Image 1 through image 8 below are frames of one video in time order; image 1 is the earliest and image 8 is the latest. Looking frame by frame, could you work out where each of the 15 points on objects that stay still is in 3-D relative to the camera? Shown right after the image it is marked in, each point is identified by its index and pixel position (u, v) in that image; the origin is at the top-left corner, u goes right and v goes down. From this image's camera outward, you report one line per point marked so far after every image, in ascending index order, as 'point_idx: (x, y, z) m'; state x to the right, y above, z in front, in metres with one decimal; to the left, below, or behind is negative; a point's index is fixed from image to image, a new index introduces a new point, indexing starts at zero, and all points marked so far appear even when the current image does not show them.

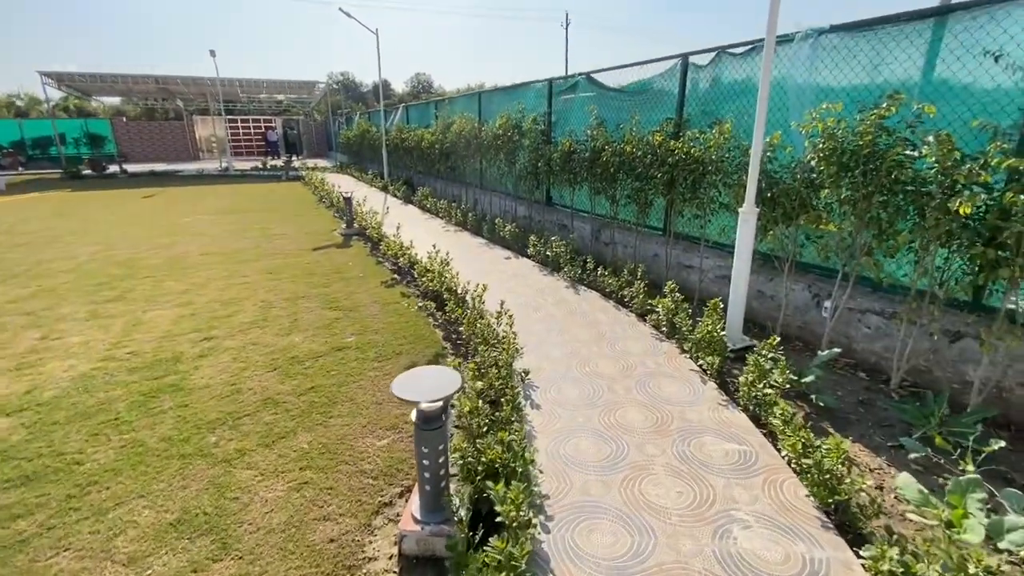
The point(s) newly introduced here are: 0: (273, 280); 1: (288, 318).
0: (-2.8, +0.1, +5.6) m
1: (-2.1, -0.3, +4.5) m
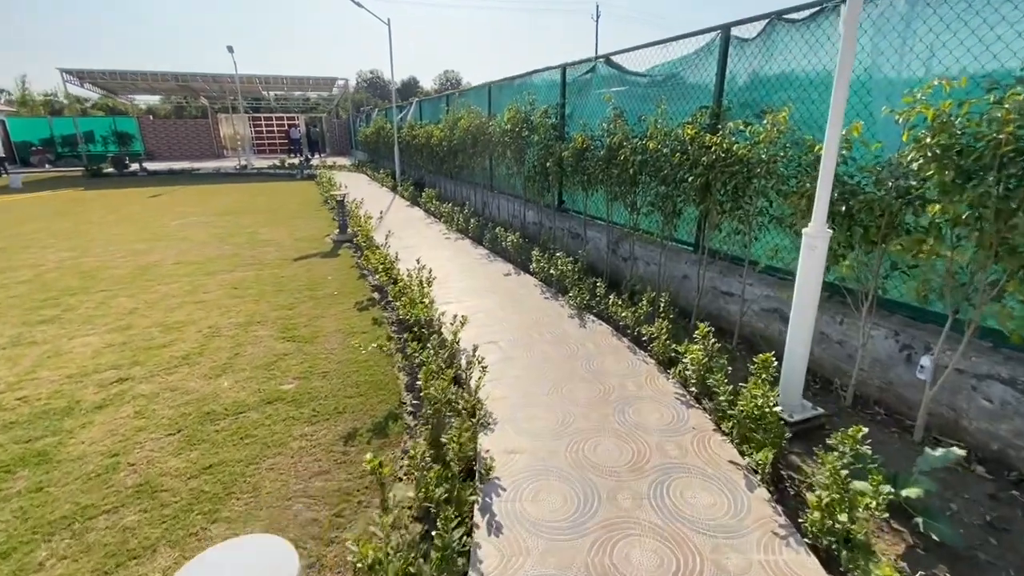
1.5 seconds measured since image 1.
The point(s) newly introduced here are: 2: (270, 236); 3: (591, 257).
0: (-2.8, -0.1, +4.9) m
1: (-2.2, -0.5, +3.7) m
2: (-3.8, +0.8, +7.6) m
3: (+0.9, +0.4, +5.6) m
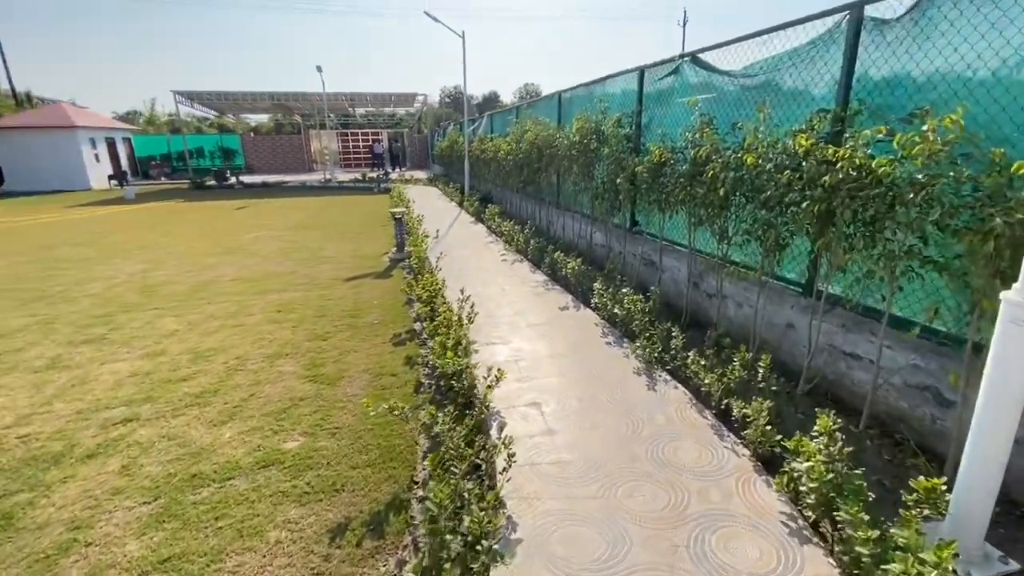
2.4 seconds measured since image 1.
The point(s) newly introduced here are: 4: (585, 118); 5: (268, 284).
0: (-2.3, -0.3, +4.6) m
1: (-1.9, -0.7, +3.4) m
2: (-2.8, +0.6, +7.4) m
3: (+1.5, 0.0, +4.8) m
4: (+0.9, +2.1, +5.9) m
5: (-3.0, +0.1, +5.9) m
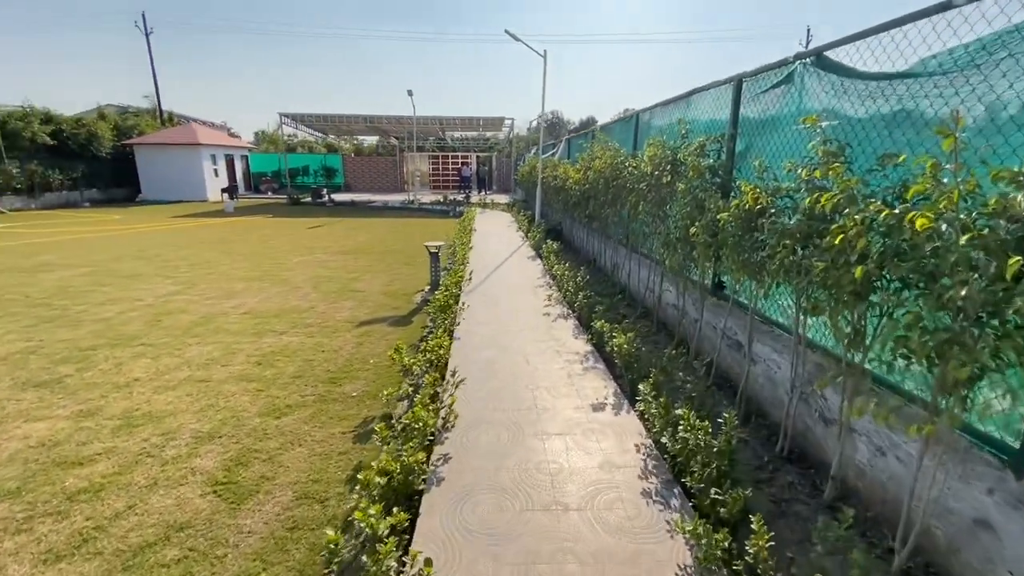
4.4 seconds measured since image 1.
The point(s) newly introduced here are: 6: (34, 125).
0: (-2.1, -0.7, +3.8) m
1: (-2.0, -1.1, +2.5) m
2: (-2.1, +0.1, +6.7) m
3: (+1.7, -0.7, +3.3) m
4: (+1.4, +1.4, +4.6) m
5: (-2.5, -0.4, +5.2) m
6: (-17.4, +6.0, +17.6) m
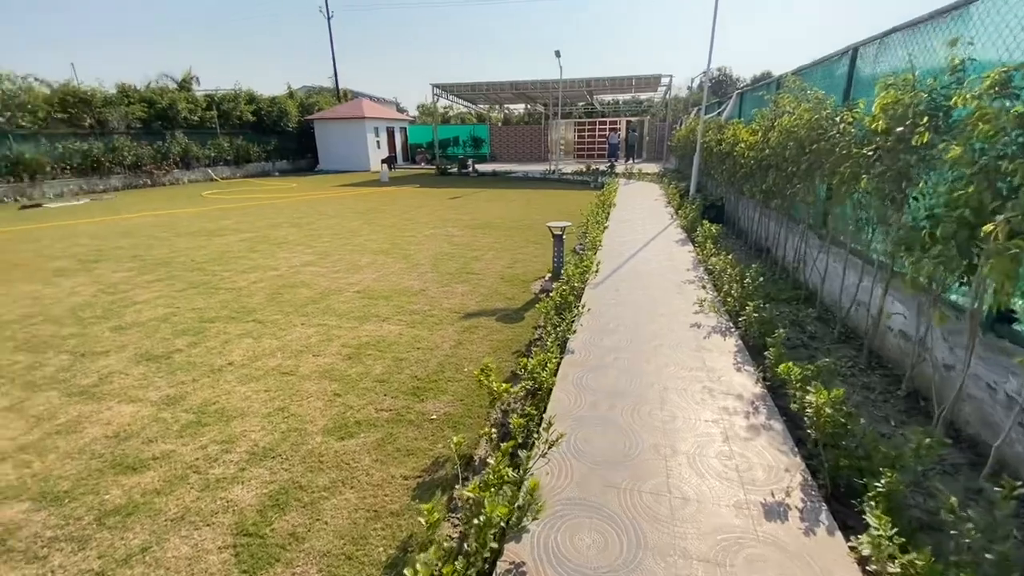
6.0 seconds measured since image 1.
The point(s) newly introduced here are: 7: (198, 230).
0: (-1.3, -0.6, +3.4) m
1: (-1.6, -1.0, +2.1) m
2: (-0.4, +0.3, +6.0) m
3: (+2.2, -0.9, +1.8) m
4: (+2.4, +1.3, +3.0) m
5: (-1.3, -0.2, +4.8) m
6: (-11.5, +7.8, +20.5) m
7: (-5.8, +1.1, +9.0) m
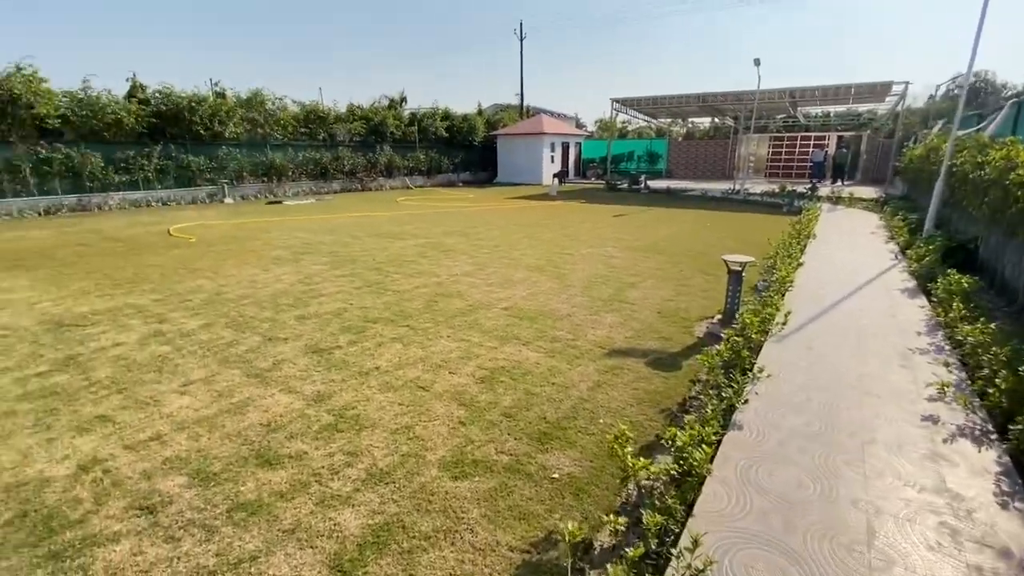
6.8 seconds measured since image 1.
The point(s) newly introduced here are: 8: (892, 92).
0: (-0.4, -0.7, +3.2) m
1: (-1.1, -1.1, +2.1) m
2: (+1.5, -0.1, +5.5) m
3: (+2.3, -1.3, +0.6) m
4: (+3.2, +0.7, +1.7) m
5: (+0.2, -0.4, +4.6) m
6: (-3.6, +7.9, +22.8) m
7: (-2.7, +1.2, +10.0) m
8: (+14.0, +7.3, +17.8) m
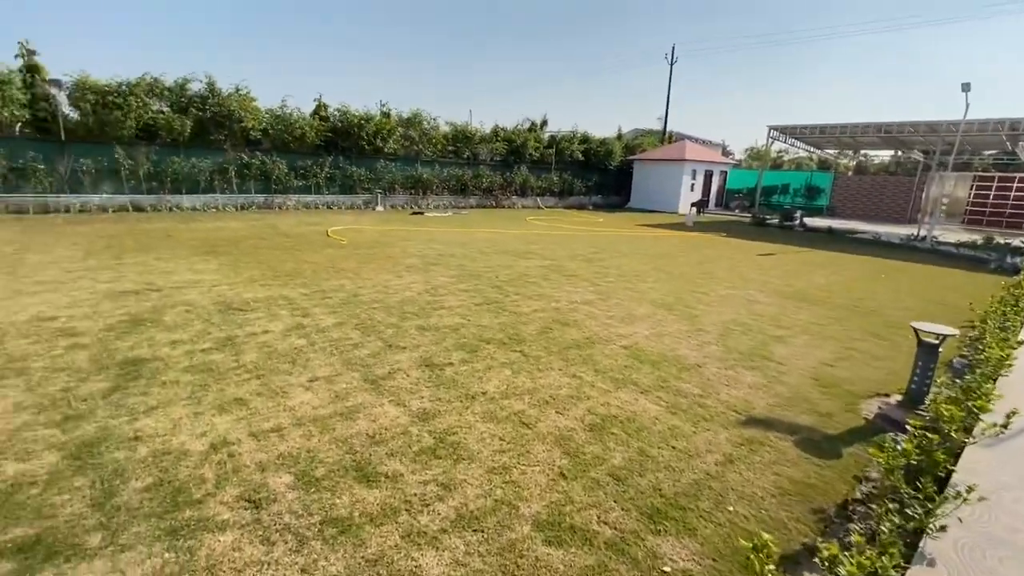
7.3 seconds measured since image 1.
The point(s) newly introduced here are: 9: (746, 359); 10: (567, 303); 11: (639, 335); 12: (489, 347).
0: (+0.3, -1.0, +3.0) m
1: (-0.7, -1.2, +2.1) m
2: (+2.7, -0.6, +4.7) m
3: (+2.2, -1.7, -0.2) m
4: (+3.5, +0.2, +0.6) m
5: (+1.2, -0.7, +4.2) m
6: (+3.0, +6.9, +23.0) m
7: (0.0, +0.8, +10.1) m
8: (+18.7, +4.6, +13.7) m
9: (+2.2, -0.7, +4.5) m
10: (+0.7, -0.2, +6.2) m
11: (+1.4, -0.5, +5.1) m
12: (-0.2, -0.6, +4.6) m
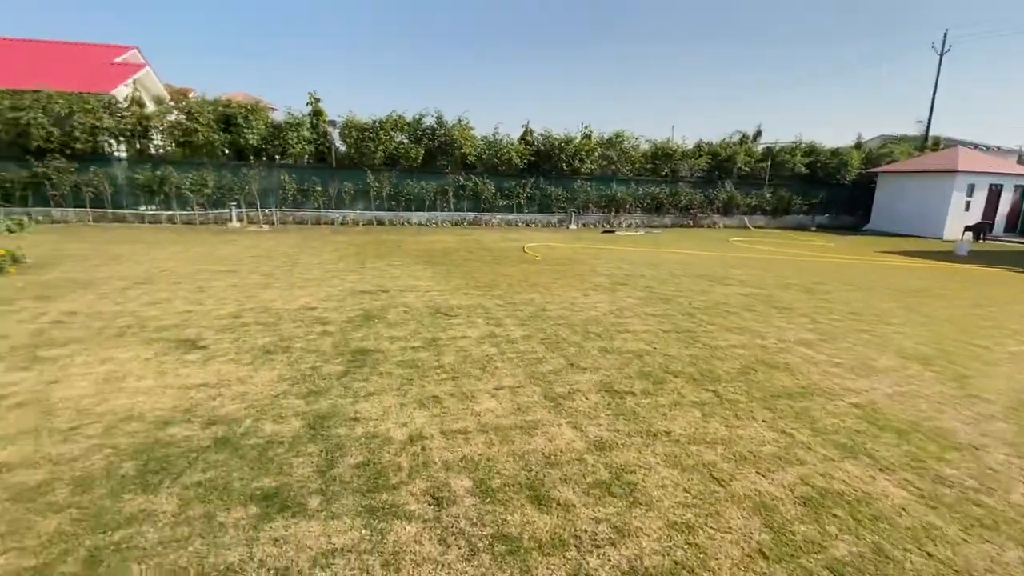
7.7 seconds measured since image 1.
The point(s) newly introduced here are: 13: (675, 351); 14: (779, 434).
0: (+1.3, -1.2, +2.5) m
1: (0.0, -1.2, +2.0) m
2: (+4.2, -1.1, +3.2) m
3: (+1.8, -1.8, -1.2) m
4: (+3.5, -0.1, -0.9) m
5: (+2.6, -1.0, +3.3) m
6: (+11.9, +5.5, +20.2) m
7: (+3.8, +0.3, +9.3) m
8: (+22.7, +2.6, +5.7) m
9: (+3.6, -1.1, +3.2) m
10: (+3.0, -0.6, +5.4) m
11: (+3.1, -0.9, +4.1) m
12: (+1.5, -0.8, +4.2) m
13: (+1.7, -0.6, +4.9) m
14: (+1.8, -1.0, +3.3) m
